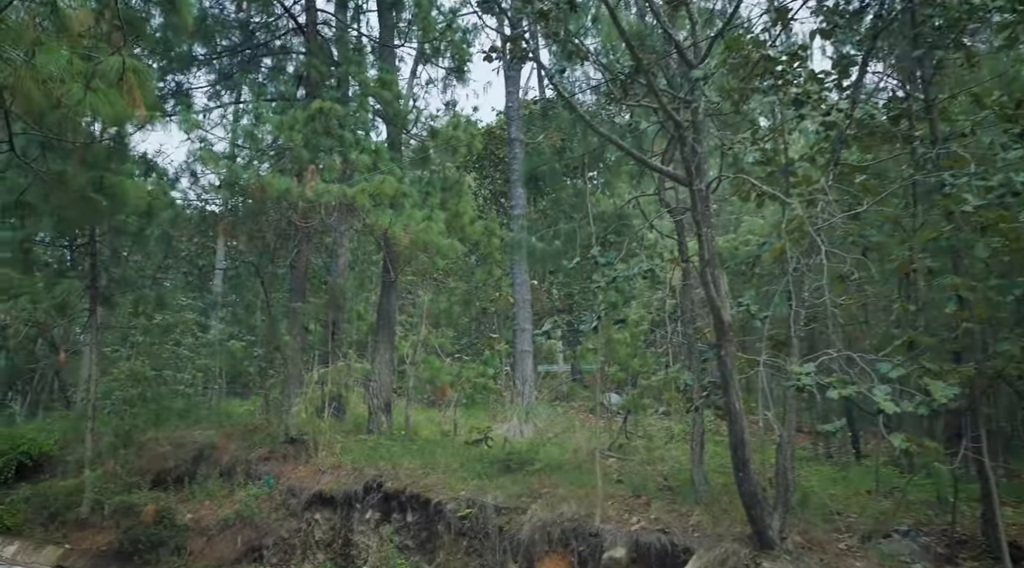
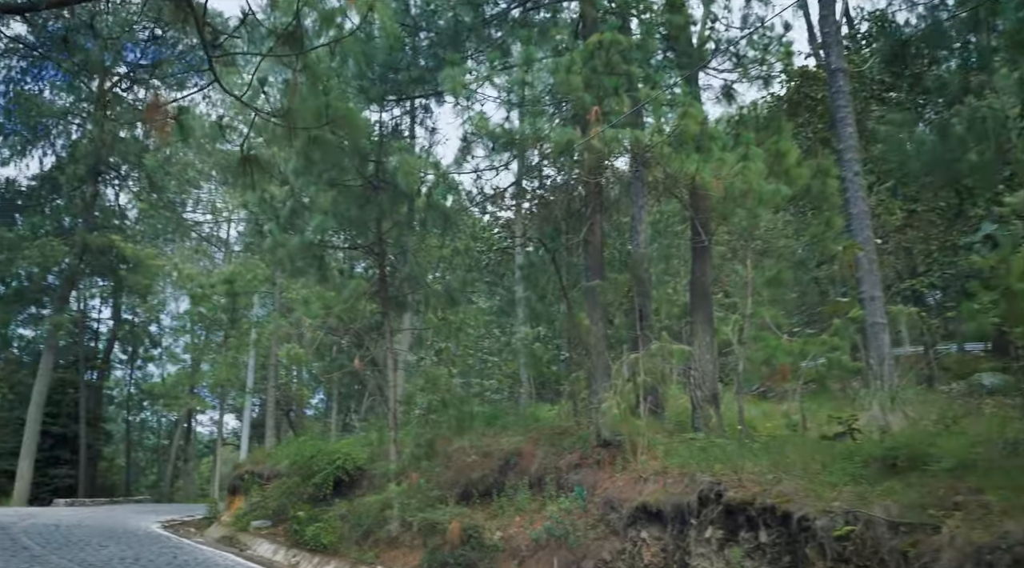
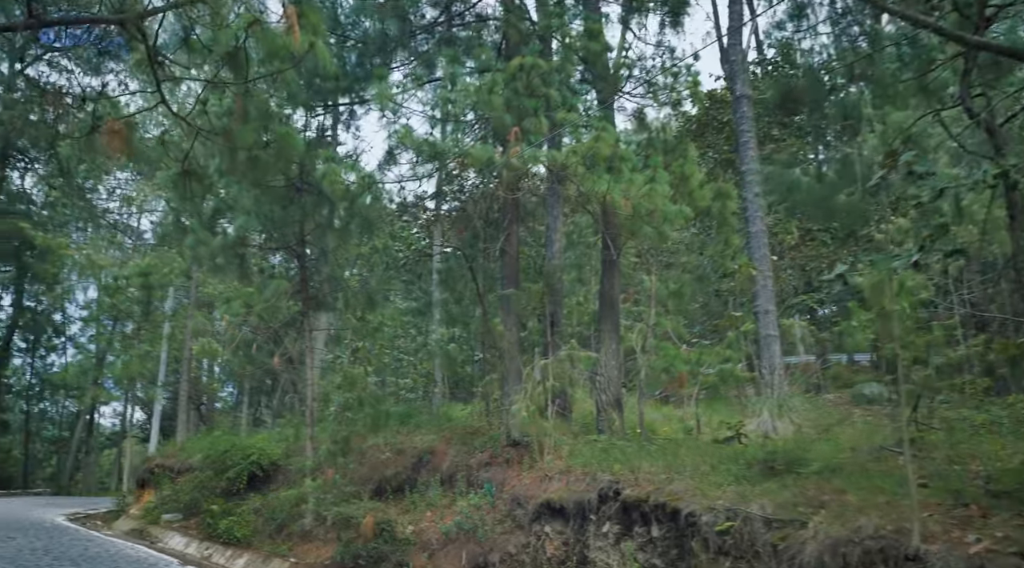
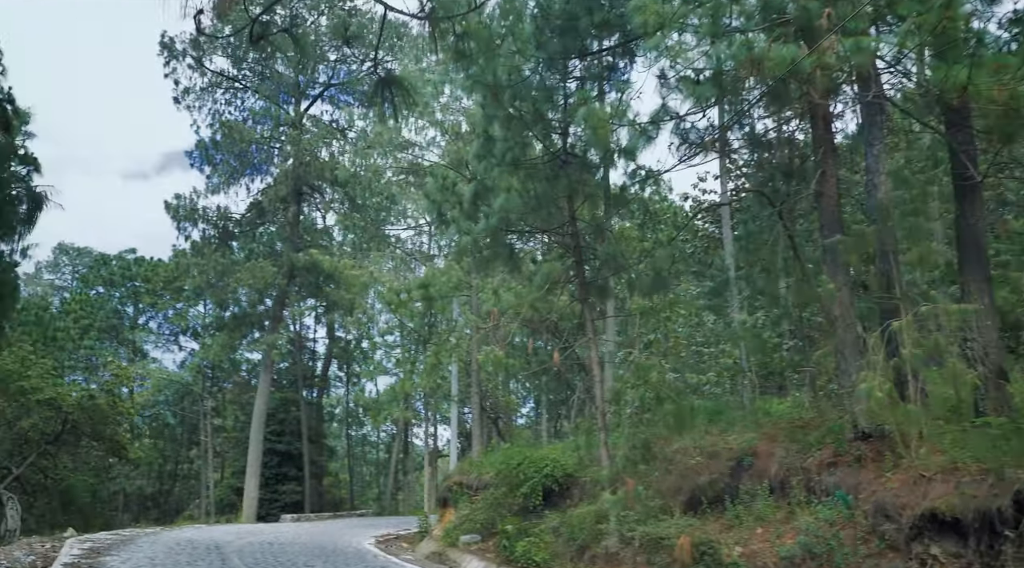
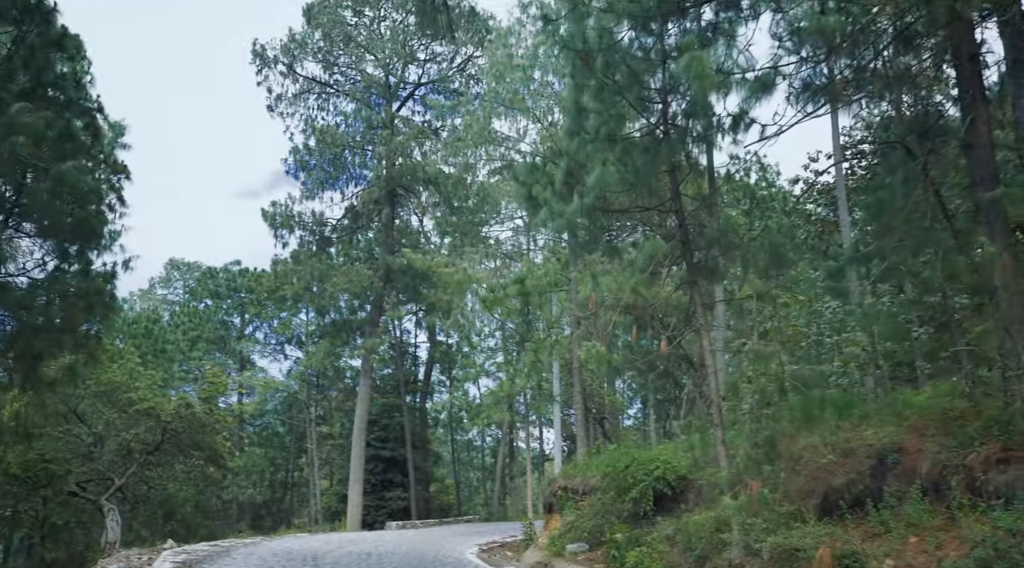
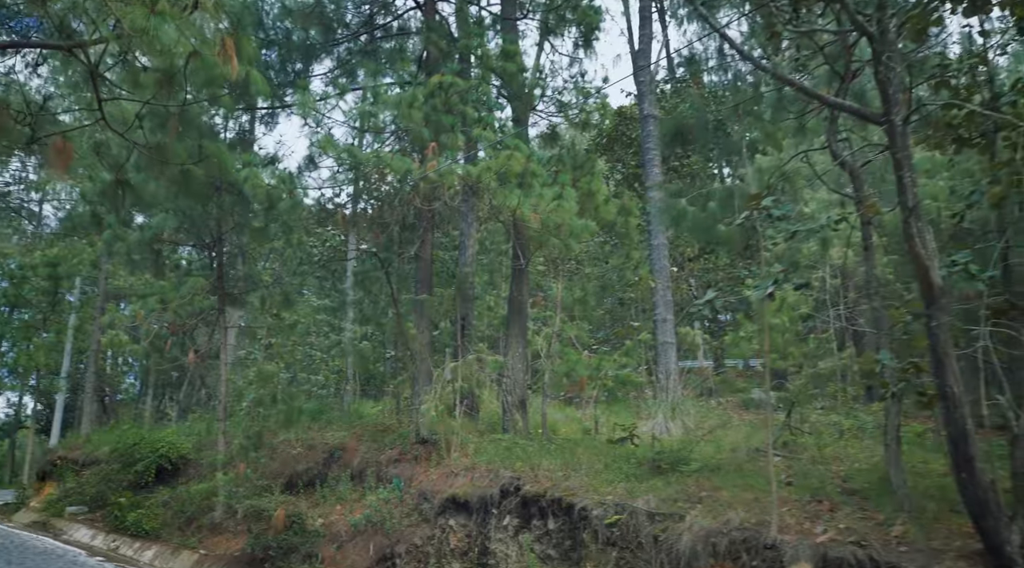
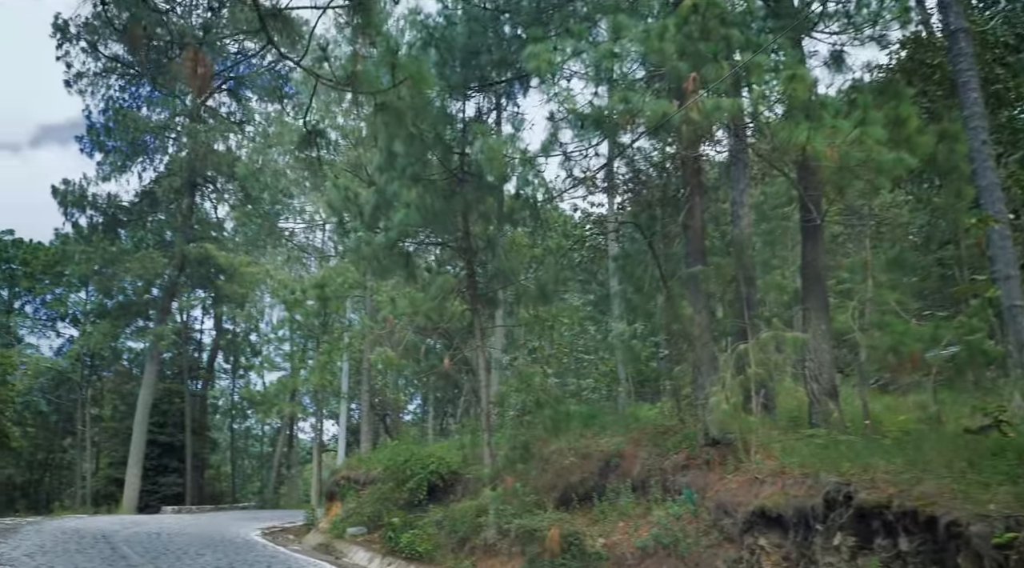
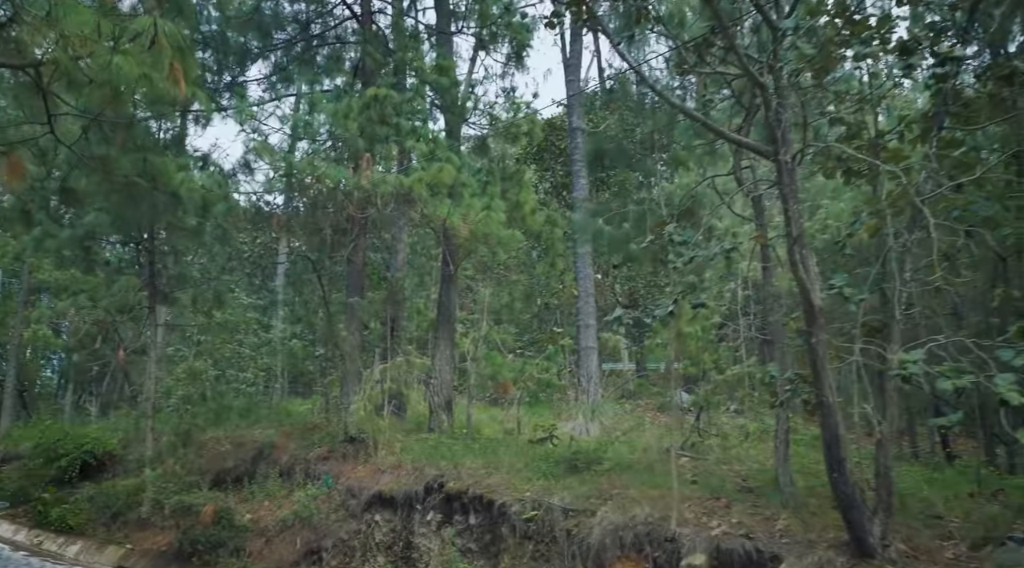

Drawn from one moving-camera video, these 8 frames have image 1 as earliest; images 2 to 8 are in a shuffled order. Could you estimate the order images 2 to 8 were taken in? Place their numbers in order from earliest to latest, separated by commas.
8, 6, 3, 2, 7, 4, 5
